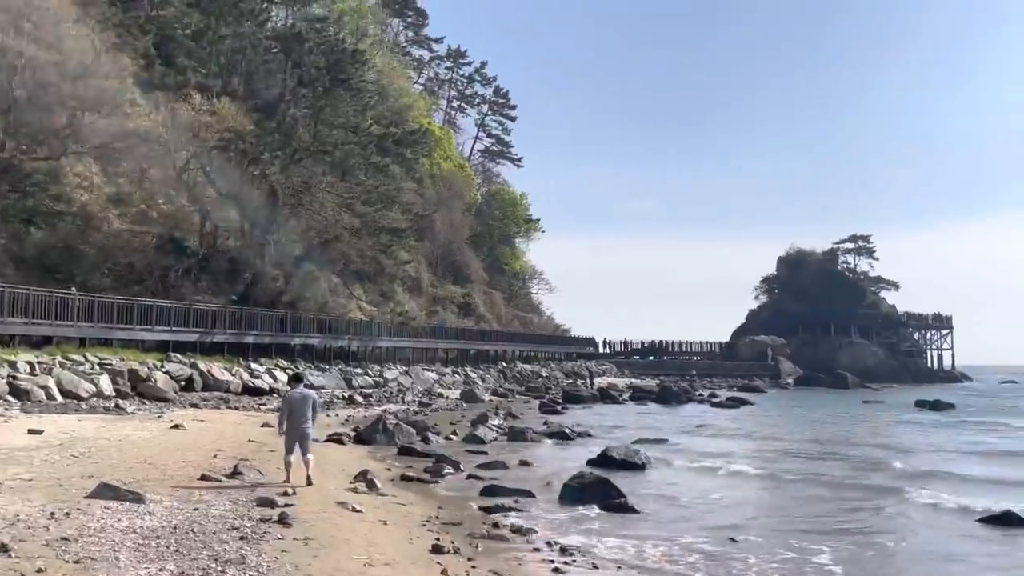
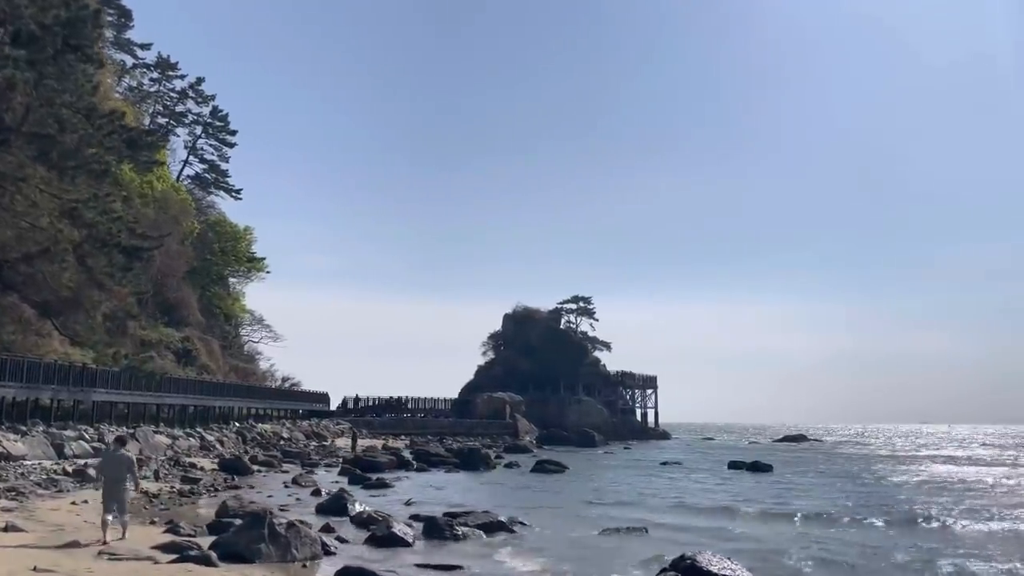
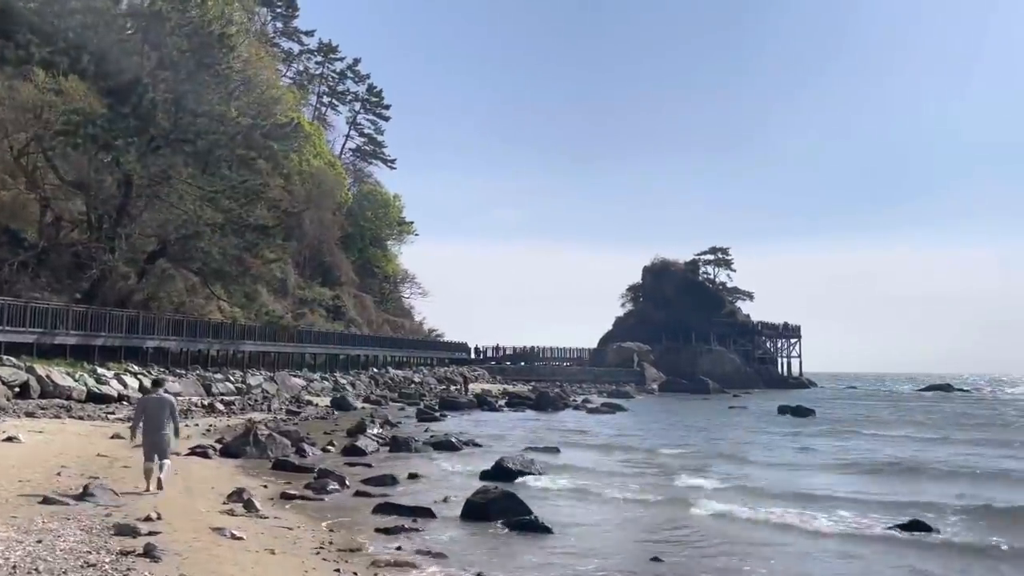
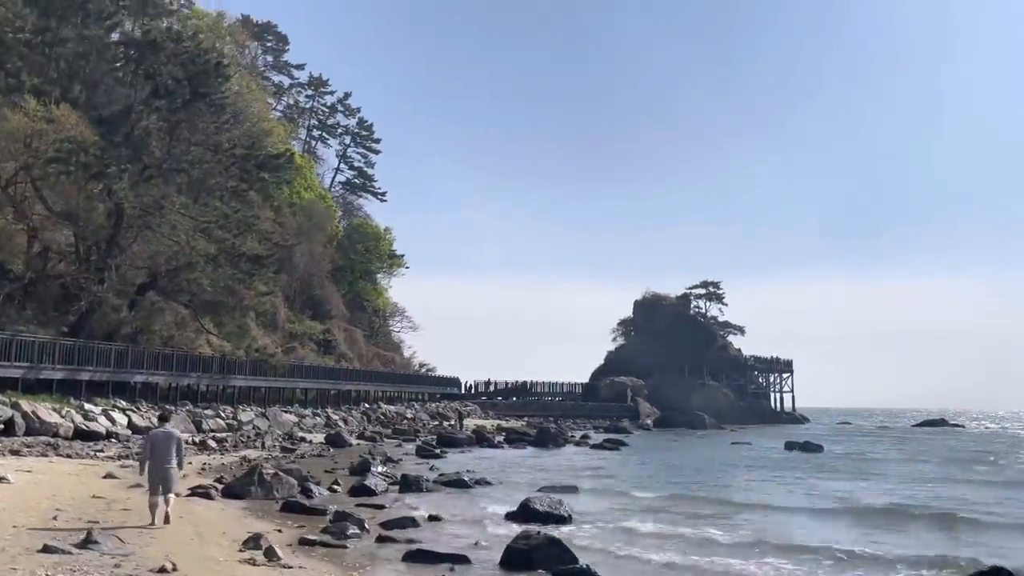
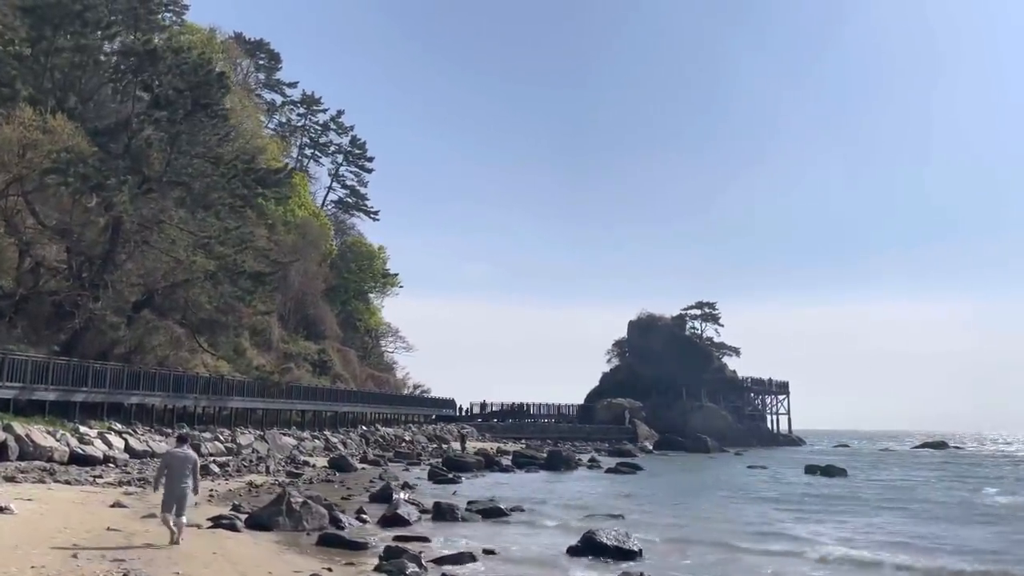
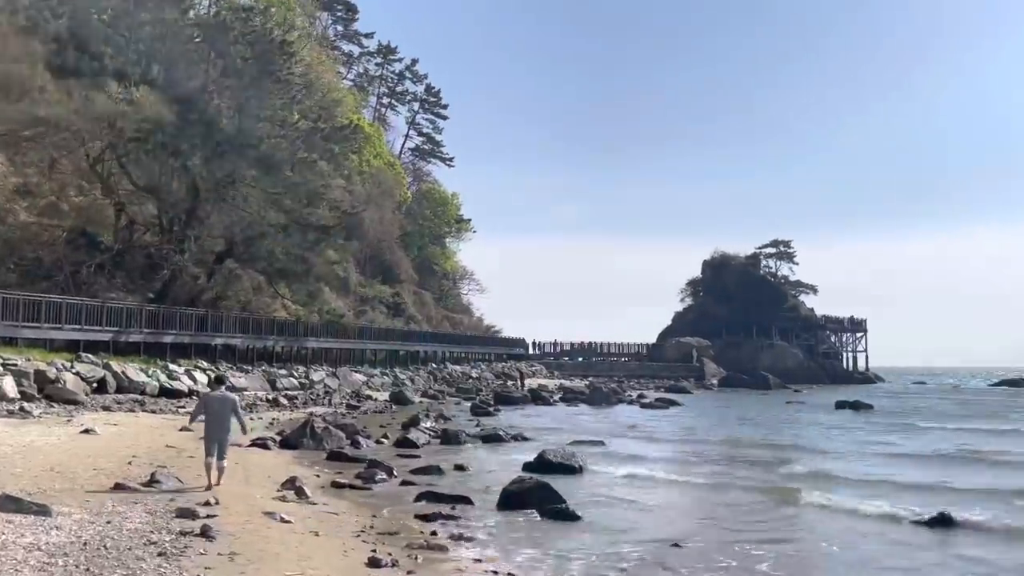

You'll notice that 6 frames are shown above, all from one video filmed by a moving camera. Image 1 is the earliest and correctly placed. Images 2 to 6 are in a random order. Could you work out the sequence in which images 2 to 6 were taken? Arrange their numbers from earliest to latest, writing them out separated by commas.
6, 3, 4, 5, 2
